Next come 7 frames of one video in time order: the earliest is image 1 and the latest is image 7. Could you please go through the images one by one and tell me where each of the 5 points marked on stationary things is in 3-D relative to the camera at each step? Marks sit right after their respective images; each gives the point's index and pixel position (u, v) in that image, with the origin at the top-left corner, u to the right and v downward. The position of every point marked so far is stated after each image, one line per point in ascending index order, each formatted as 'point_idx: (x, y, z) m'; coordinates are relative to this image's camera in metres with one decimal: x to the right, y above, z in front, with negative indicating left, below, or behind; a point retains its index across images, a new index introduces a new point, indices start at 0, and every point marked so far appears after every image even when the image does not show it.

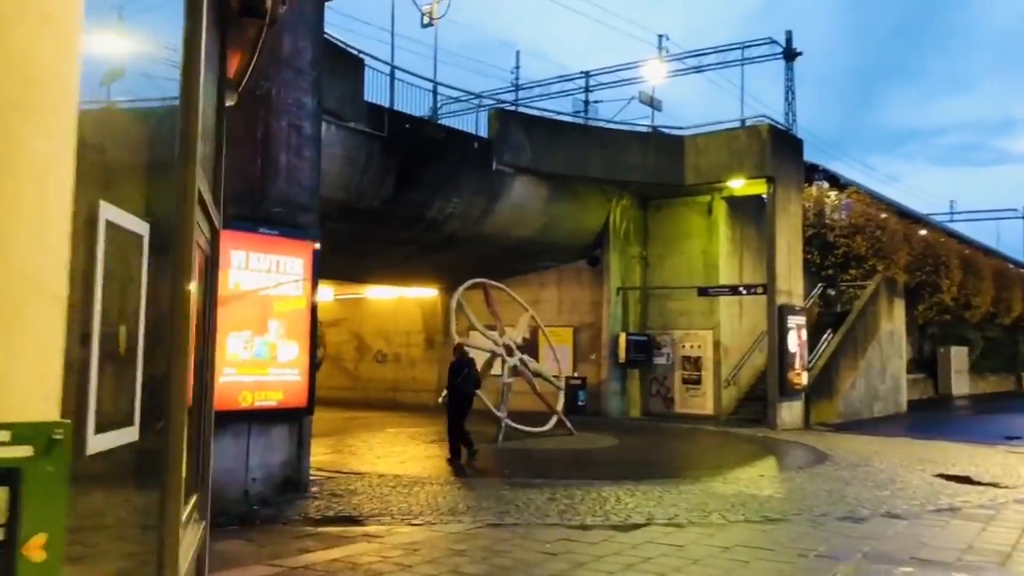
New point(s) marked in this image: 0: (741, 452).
0: (+3.9, -2.8, +16.3) m
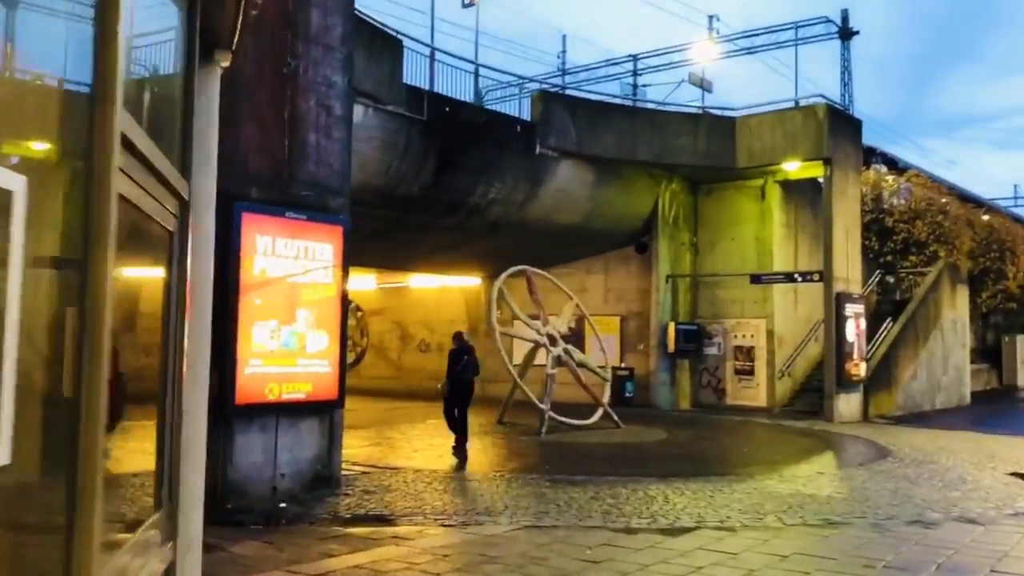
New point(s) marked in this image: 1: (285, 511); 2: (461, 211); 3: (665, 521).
0: (+4.6, -2.6, +15.5) m
1: (-2.2, -2.1, +9.2) m
2: (-1.1, +1.6, +19.7) m
3: (+1.4, -2.2, +8.8) m
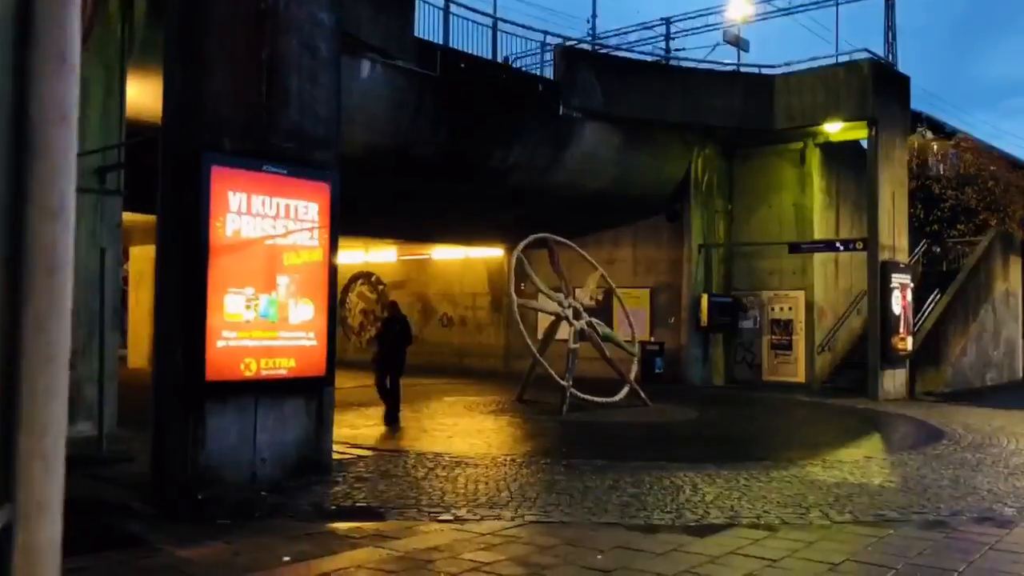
0: (+4.9, -2.1, +14.3) m
1: (-2.1, -1.8, +8.2) m
2: (-0.6, +2.2, +18.5) m
3: (+1.4, -1.8, +7.6) m
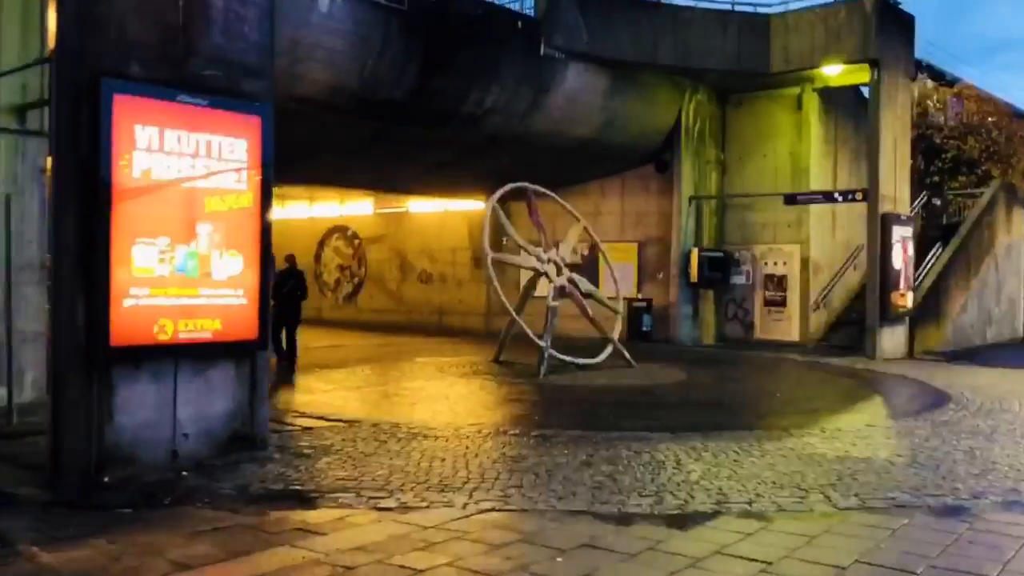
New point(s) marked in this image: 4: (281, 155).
0: (+4.5, -1.4, +13.2) m
1: (-2.5, -1.5, +7.1) m
2: (-1.1, +3.0, +17.2) m
3: (+1.1, -1.5, +6.6) m
4: (-4.1, +2.4, +17.1) m
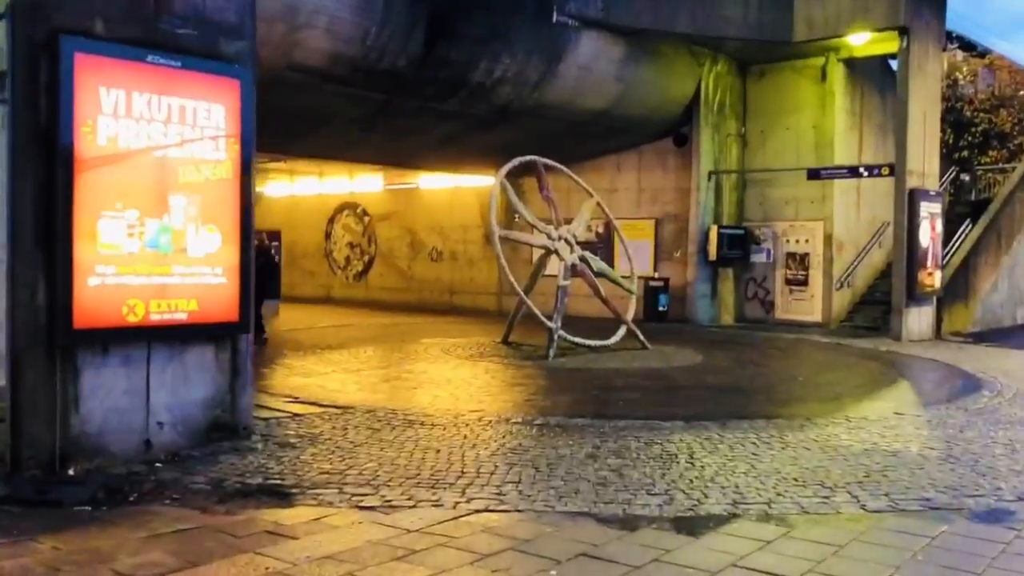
0: (+4.6, -1.2, +12.6) m
1: (-2.5, -1.3, +6.6) m
2: (-0.9, +3.4, +16.6) m
3: (+1.1, -1.3, +6.0) m
4: (-3.9, +2.8, +16.5) m
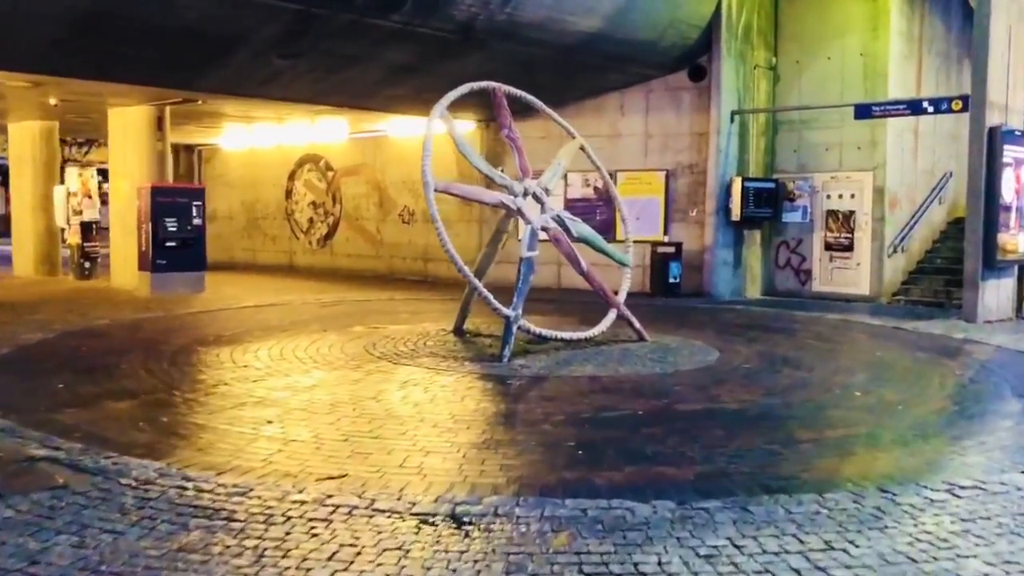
0: (+4.0, -0.9, +8.8) m
1: (-3.3, -1.3, +3.0) m
2: (-1.4, +3.8, +12.8) m
3: (+0.3, -1.4, +2.3) m
4: (-4.5, +3.1, +12.8) m
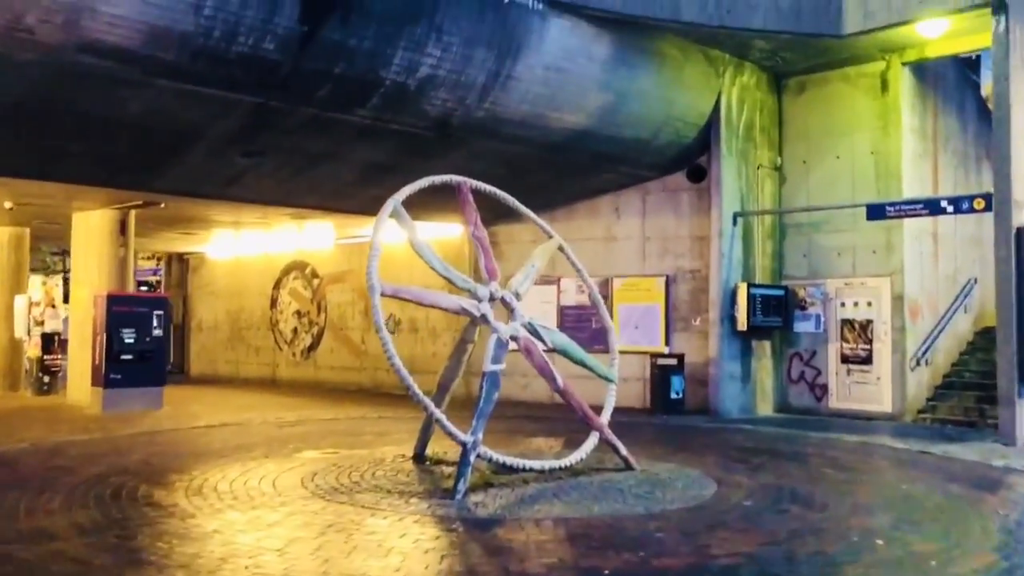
0: (+3.6, -1.8, +7.2) m
1: (-3.8, -1.6, +1.6) m
2: (-1.7, +2.4, +11.8) m
3: (-0.2, -1.6, +0.8) m
4: (-4.8, +1.7, +11.8) m
